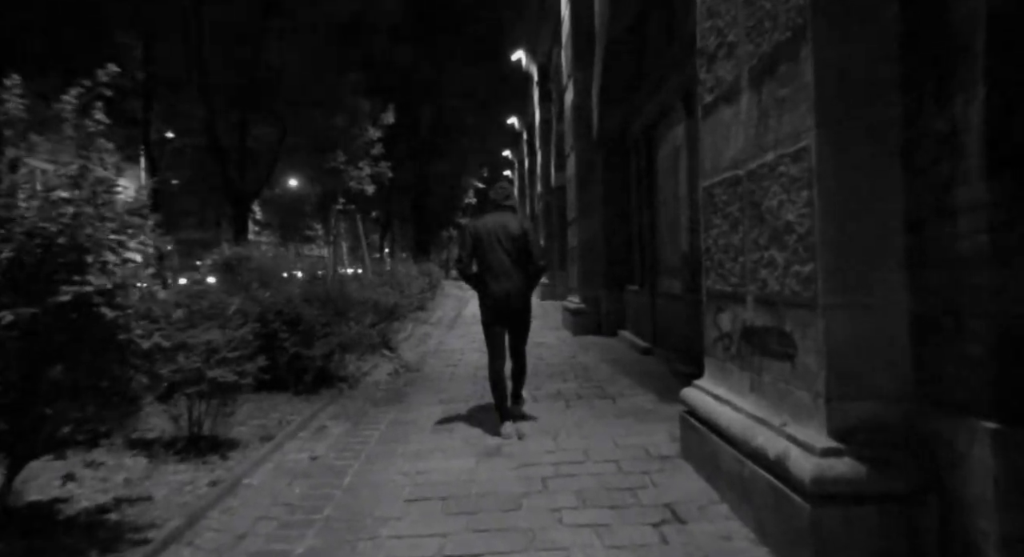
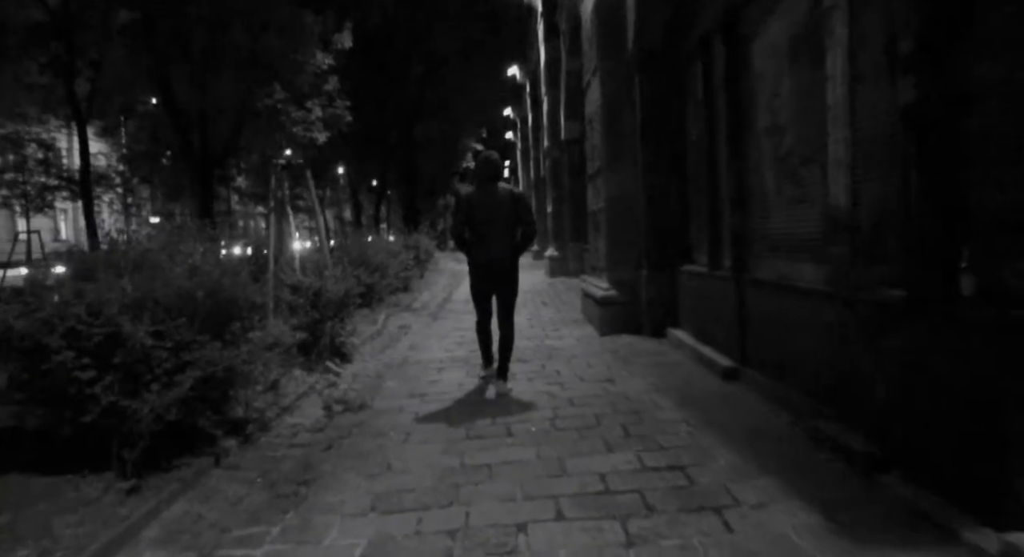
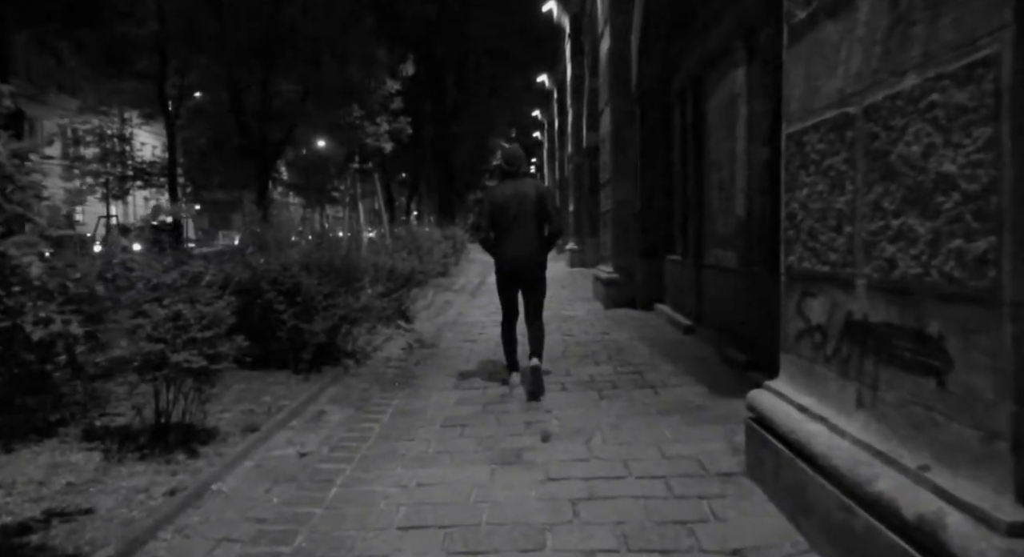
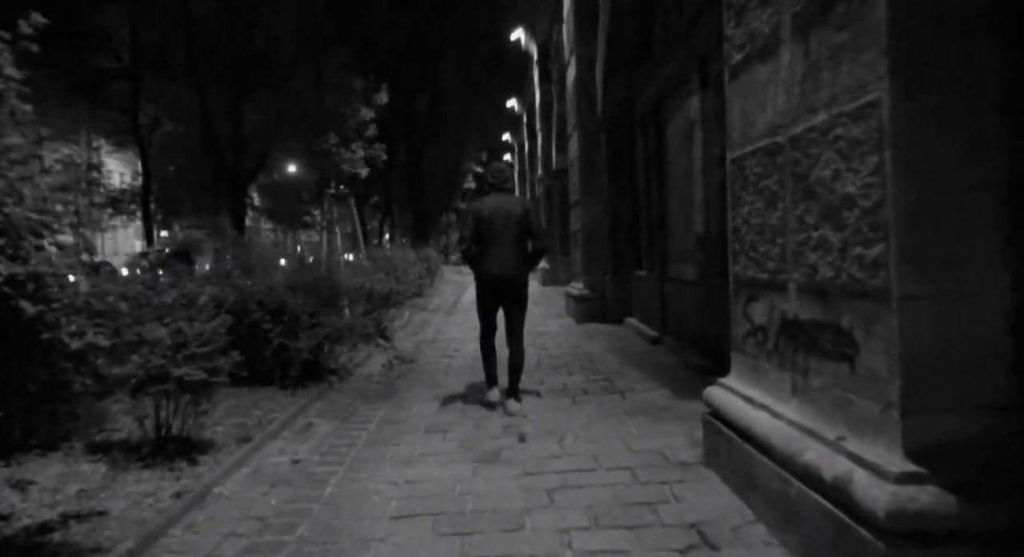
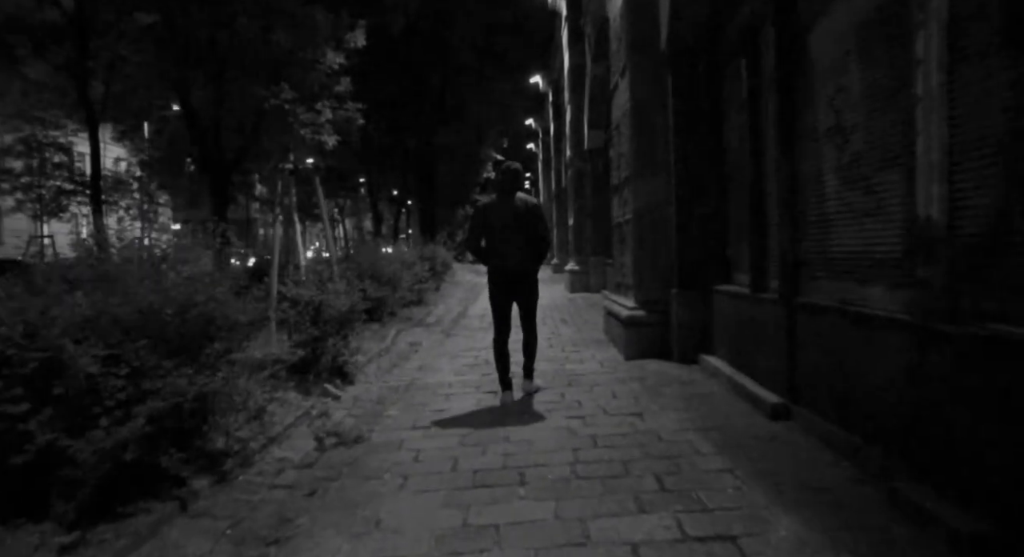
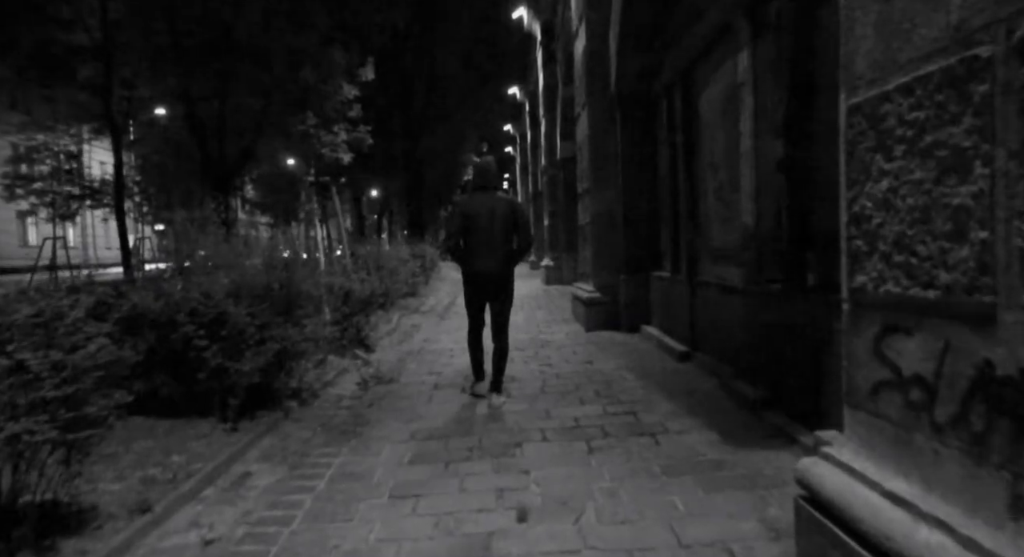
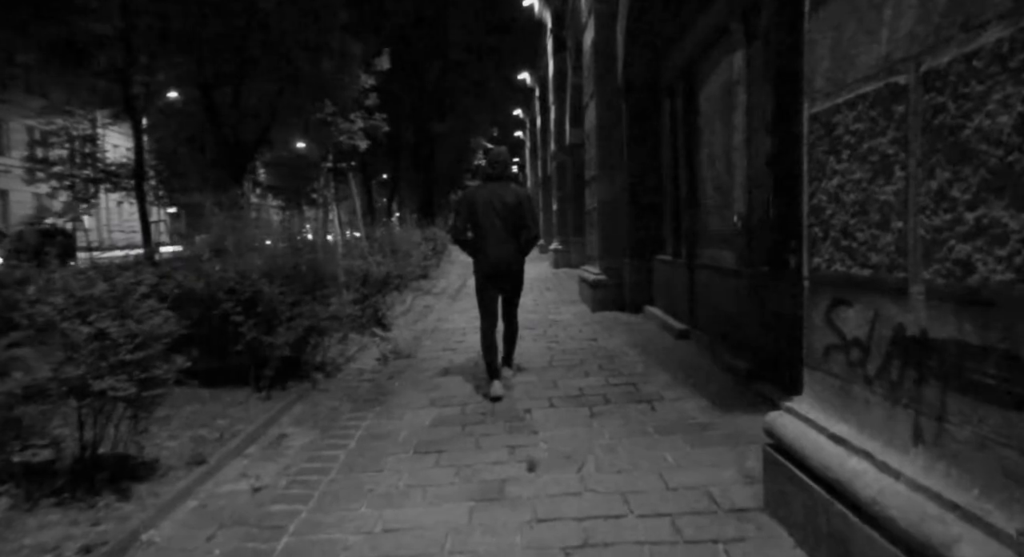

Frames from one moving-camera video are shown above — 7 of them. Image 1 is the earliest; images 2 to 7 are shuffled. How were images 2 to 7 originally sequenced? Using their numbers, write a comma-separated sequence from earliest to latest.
4, 3, 7, 6, 2, 5
